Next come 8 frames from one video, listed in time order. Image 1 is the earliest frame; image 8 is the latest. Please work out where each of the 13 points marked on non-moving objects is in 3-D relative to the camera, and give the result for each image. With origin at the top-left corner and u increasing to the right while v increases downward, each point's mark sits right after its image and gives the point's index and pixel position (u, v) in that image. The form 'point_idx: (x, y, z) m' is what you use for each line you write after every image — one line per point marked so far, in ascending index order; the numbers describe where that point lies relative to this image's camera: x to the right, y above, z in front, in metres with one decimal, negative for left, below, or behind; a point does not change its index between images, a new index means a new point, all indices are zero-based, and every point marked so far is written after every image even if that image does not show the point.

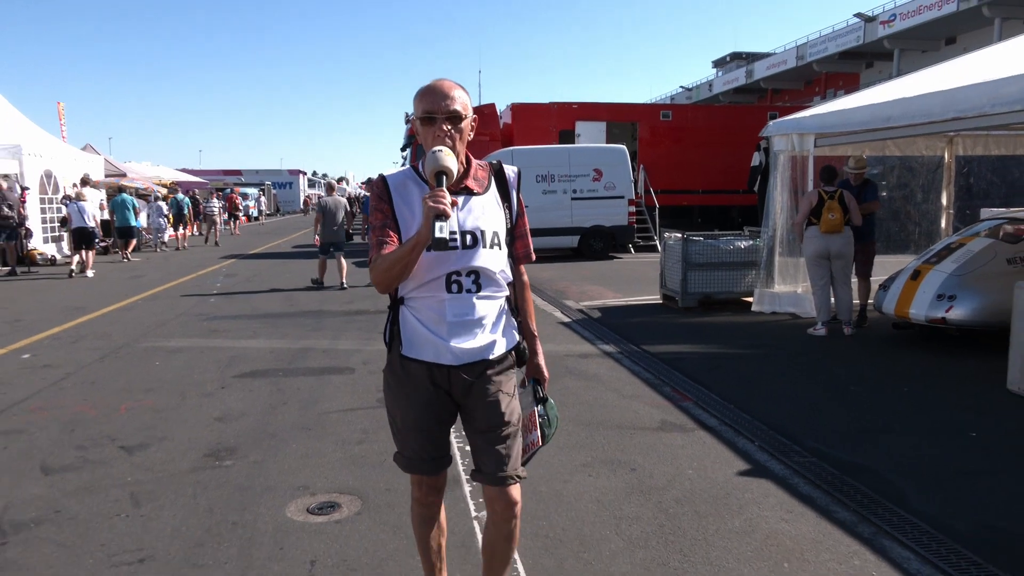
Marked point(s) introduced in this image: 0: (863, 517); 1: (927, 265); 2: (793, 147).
0: (+1.6, -1.1, +3.7) m
1: (+4.0, +0.2, +7.8) m
2: (+3.4, +1.7, +9.6) m
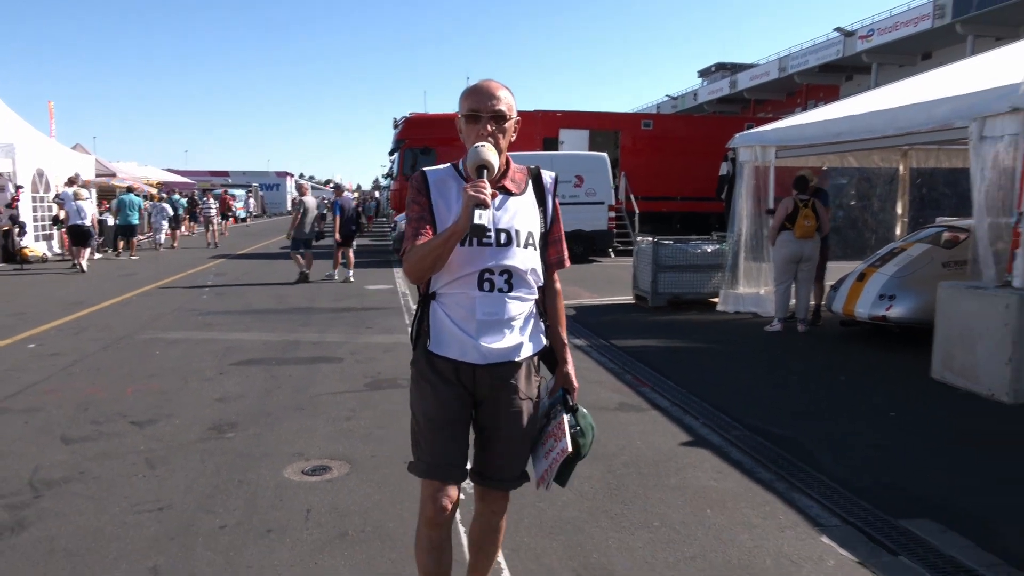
0: (+1.5, -1.0, +4.4) m
1: (+3.8, +0.2, +8.5) m
2: (+3.2, +1.7, +10.3) m
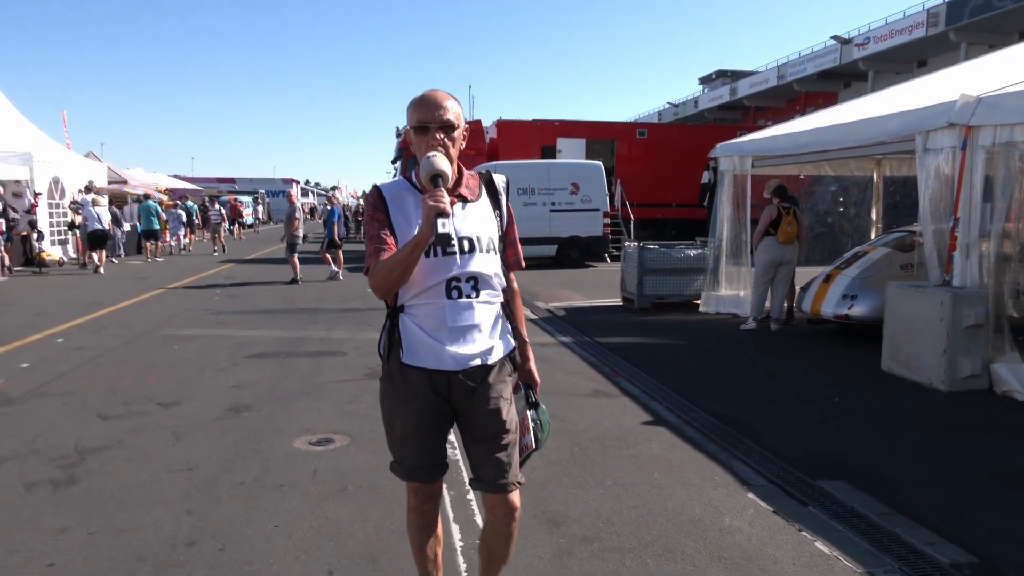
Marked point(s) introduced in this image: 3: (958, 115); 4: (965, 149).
0: (+1.3, -1.0, +5.0) m
1: (+3.7, +0.2, +9.1) m
2: (+3.1, +1.7, +11.0) m
3: (+3.7, +1.4, +6.5) m
4: (+3.8, +1.1, +6.7) m
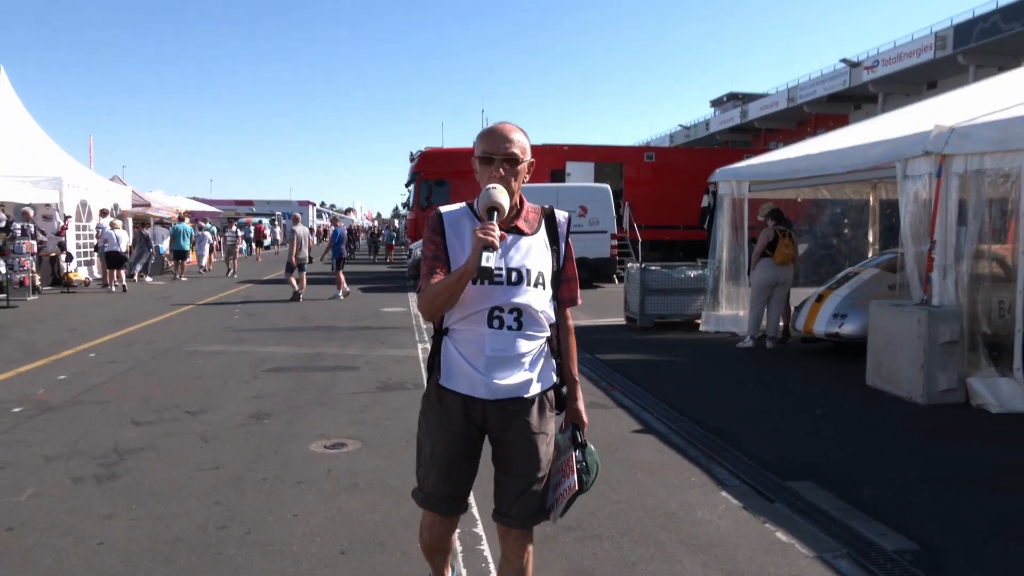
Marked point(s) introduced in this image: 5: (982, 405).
0: (+1.3, -1.1, +5.5) m
1: (+3.8, 0.0, +9.5) m
2: (+3.2, +1.4, +11.4) m
3: (+3.7, +1.2, +7.0) m
4: (+3.8, +1.0, +7.1) m
5: (+4.0, -1.0, +6.8) m
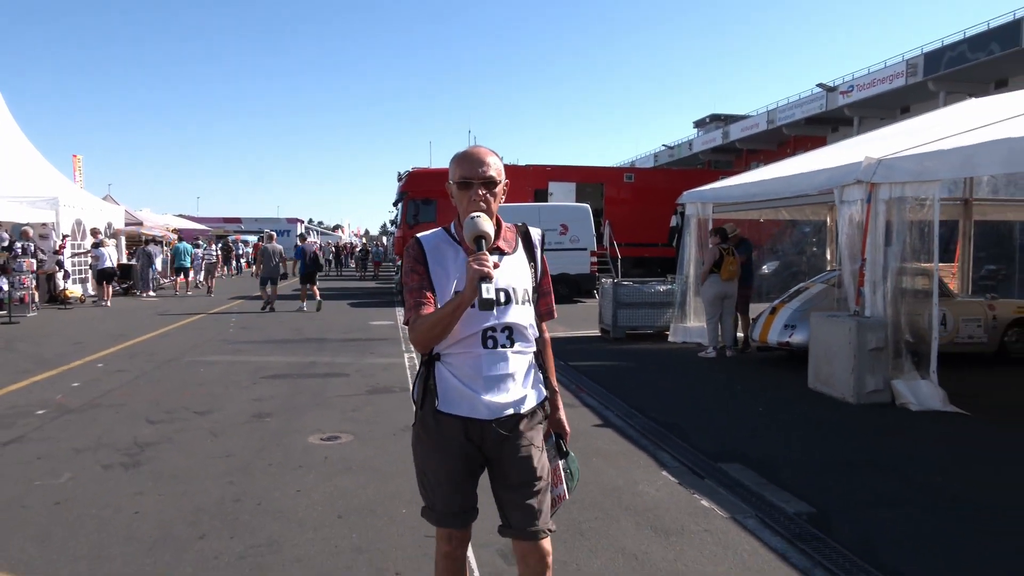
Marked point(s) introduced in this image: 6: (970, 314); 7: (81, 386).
0: (+1.1, -1.2, +6.3) m
1: (+3.5, -0.2, +10.4) m
2: (+2.9, +1.2, +12.3) m
3: (+3.5, +1.1, +7.9) m
4: (+3.6, +0.9, +8.0) m
5: (+3.7, -1.1, +7.6) m
6: (+5.6, -0.3, +9.8) m
7: (-4.7, -1.1, +8.7) m
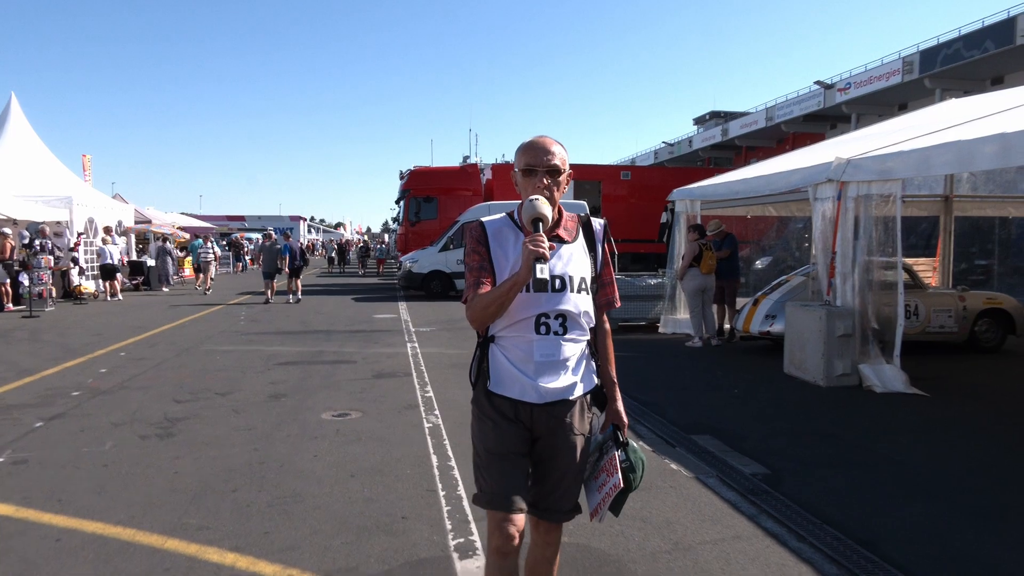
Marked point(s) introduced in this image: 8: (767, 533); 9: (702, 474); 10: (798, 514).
0: (+1.1, -1.1, +6.9) m
1: (+3.5, -0.1, +11.0) m
2: (+2.8, +1.3, +12.9) m
3: (+3.4, +1.2, +8.5) m
4: (+3.5, +1.0, +8.6) m
5: (+3.7, -1.0, +8.2) m
6: (+5.6, -0.2, +10.4) m
7: (-4.7, -1.0, +9.4) m
8: (+1.3, -1.3, +4.2) m
9: (+1.3, -1.2, +5.3) m
10: (+1.6, -1.3, +4.6) m
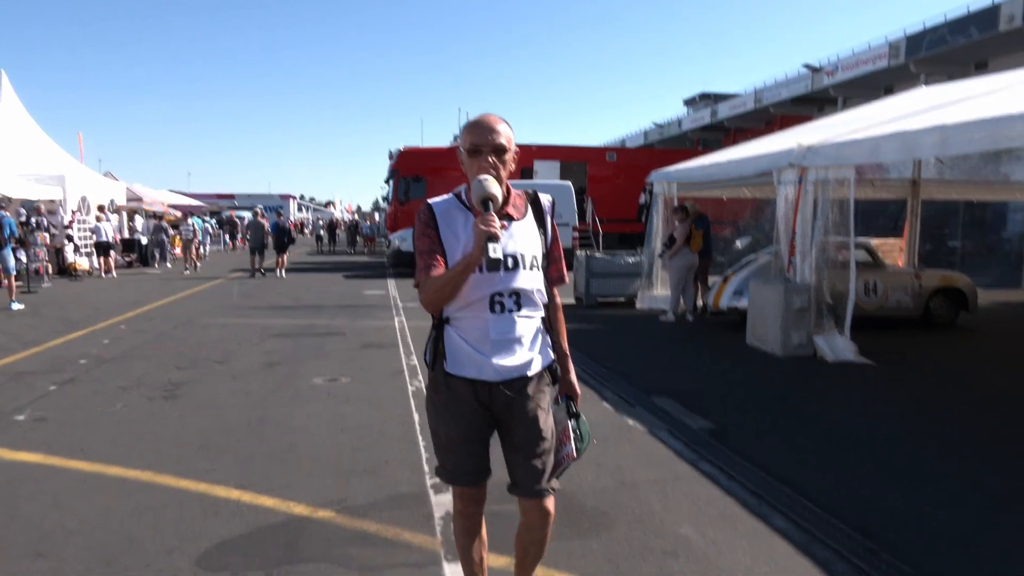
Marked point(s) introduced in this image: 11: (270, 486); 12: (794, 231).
0: (+0.9, -0.9, +7.5) m
1: (+3.2, +0.2, +11.6) m
2: (+2.6, +1.6, +13.5) m
3: (+3.2, +1.5, +9.1) m
4: (+3.3, +1.2, +9.2) m
5: (+3.4, -0.8, +8.9) m
6: (+5.3, +0.1, +11.1) m
7: (-5.0, -0.7, +9.9) m
8: (+1.2, -1.1, +4.8) m
9: (+1.1, -1.0, +5.9) m
10: (+1.4, -1.1, +5.2) m
11: (-1.4, -1.1, +4.6) m
12: (+3.3, +0.7, +9.4) m
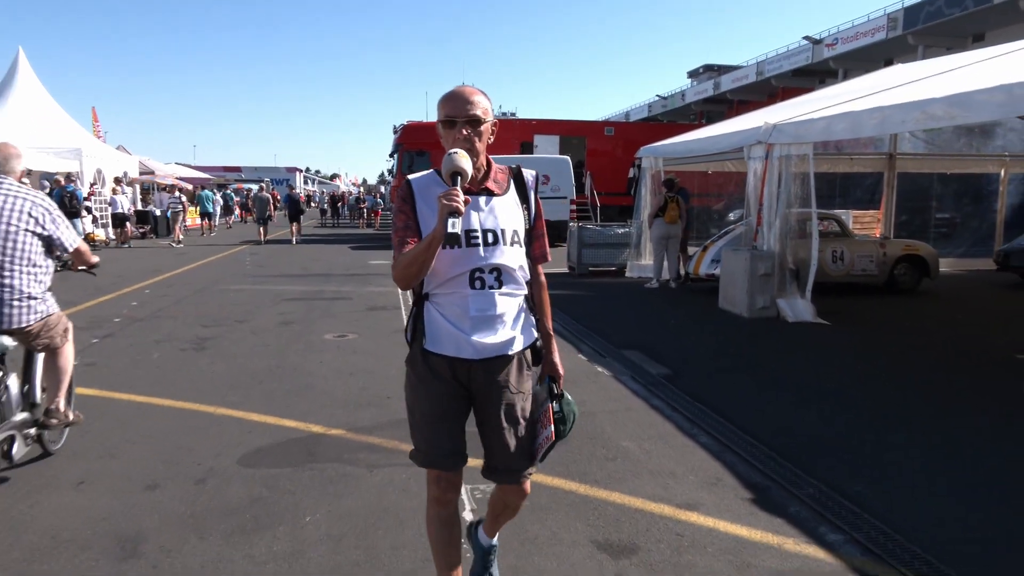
0: (+0.7, -0.5, +8.5) m
1: (+3.1, +0.7, +12.5) m
2: (+2.5, +2.2, +14.4) m
3: (+3.1, +1.9, +9.9) m
4: (+3.2, +1.6, +10.1) m
5: (+3.3, -0.4, +9.8) m
6: (+5.2, +0.6, +11.9) m
7: (-5.1, -0.2, +10.9) m
8: (+1.0, -0.9, +5.8) m
9: (+0.9, -0.7, +6.8) m
10: (+1.3, -0.8, +6.1) m
11: (-1.5, -0.9, +5.5) m
12: (+3.2, +1.1, +10.2) m
